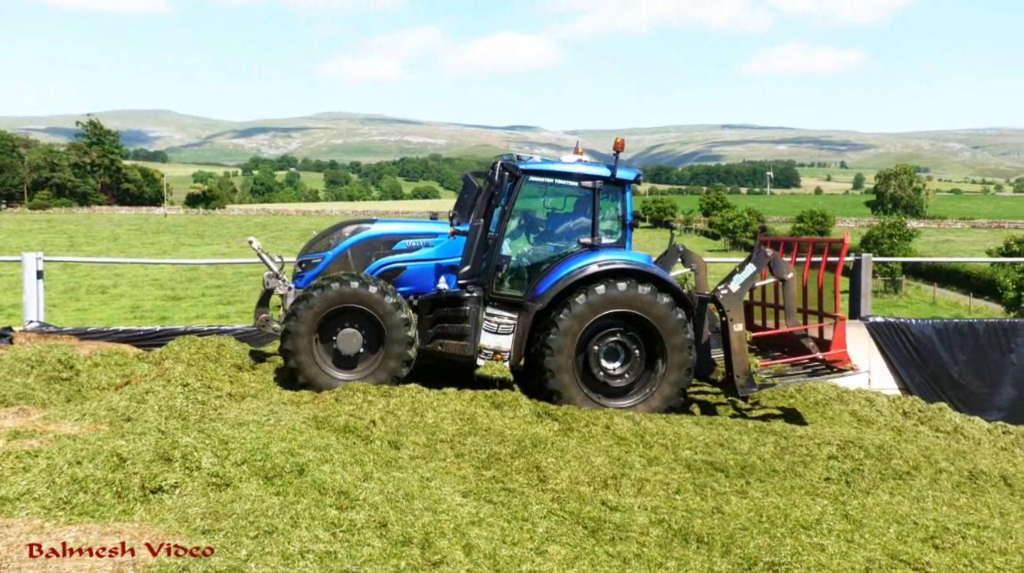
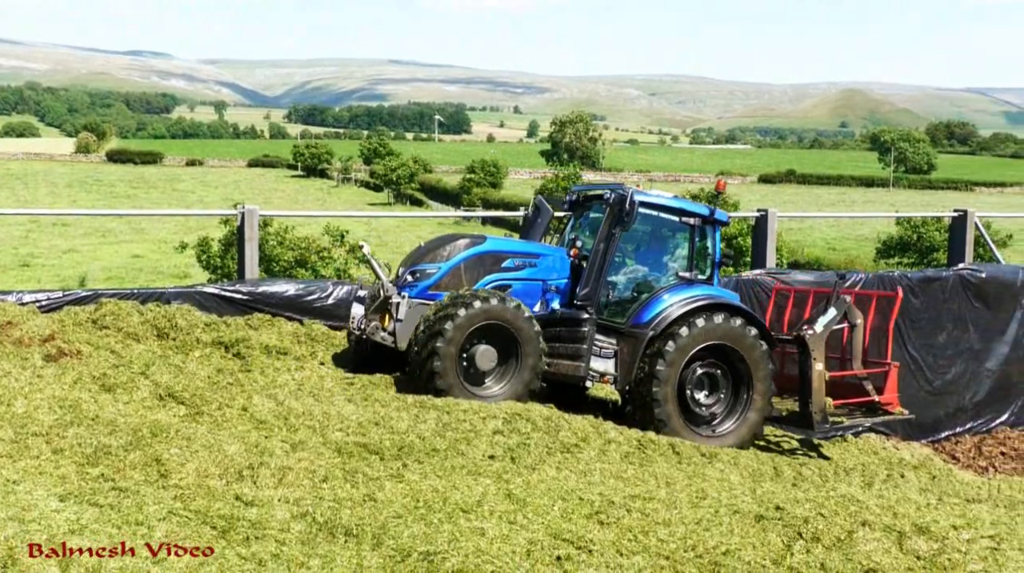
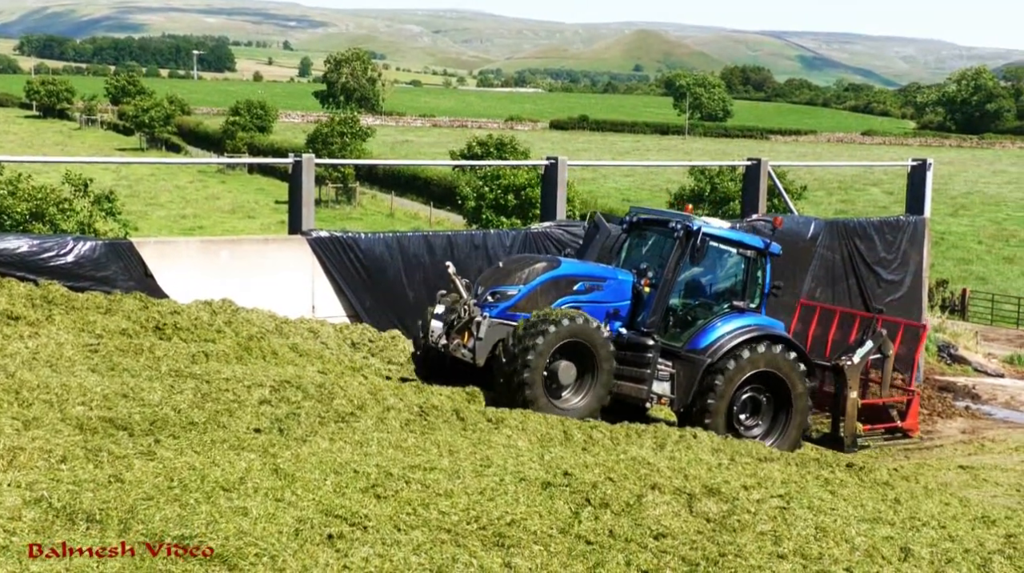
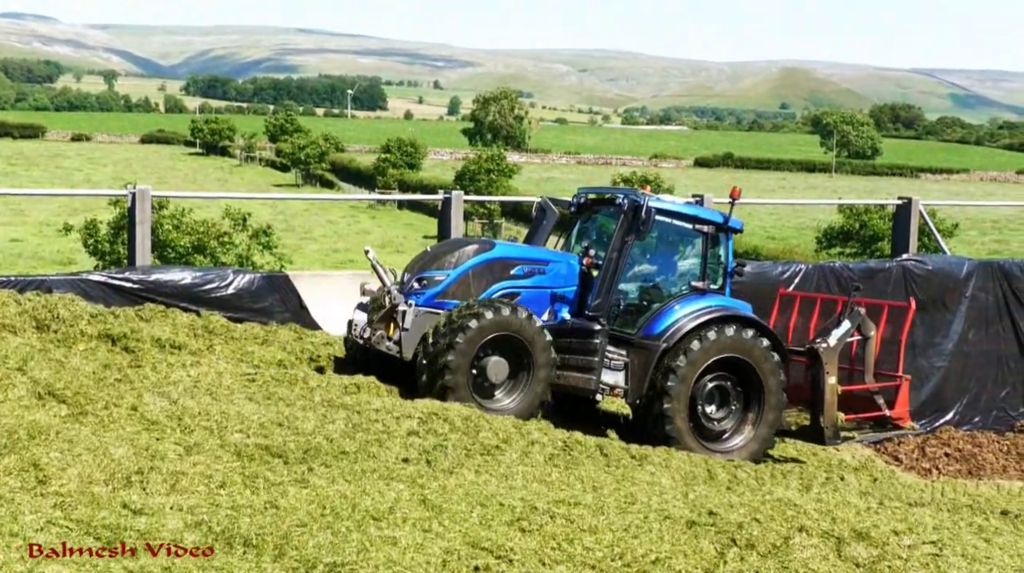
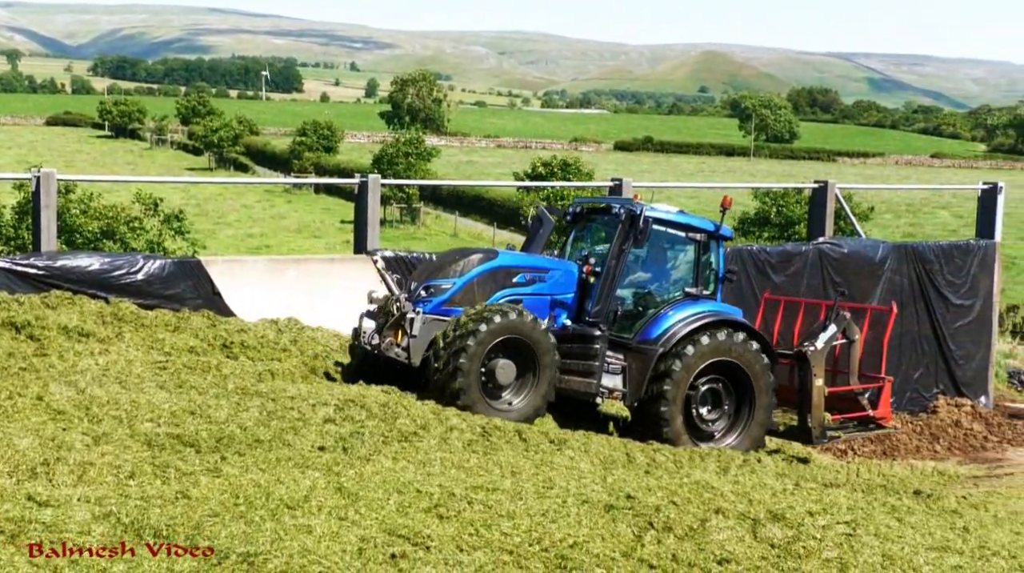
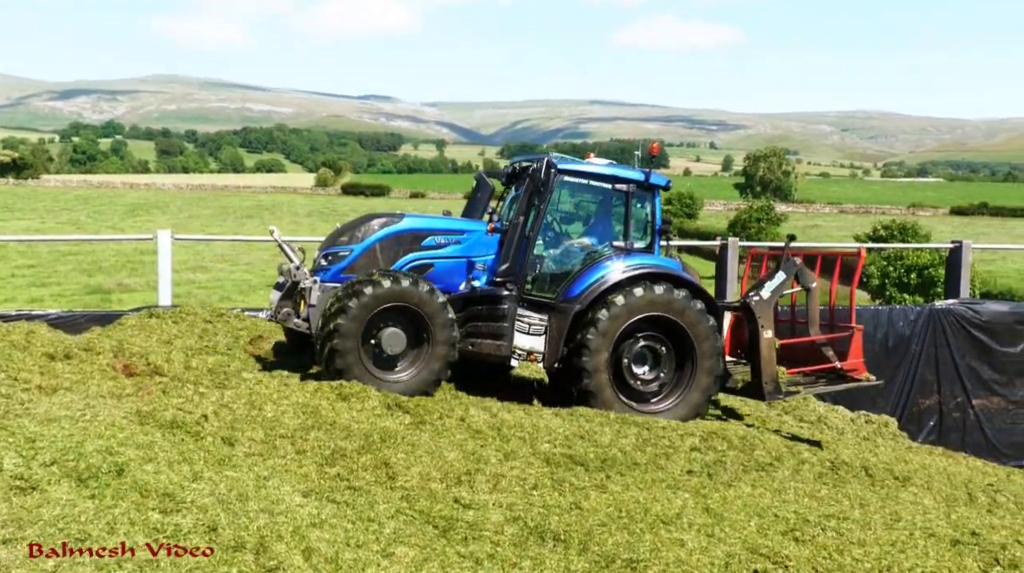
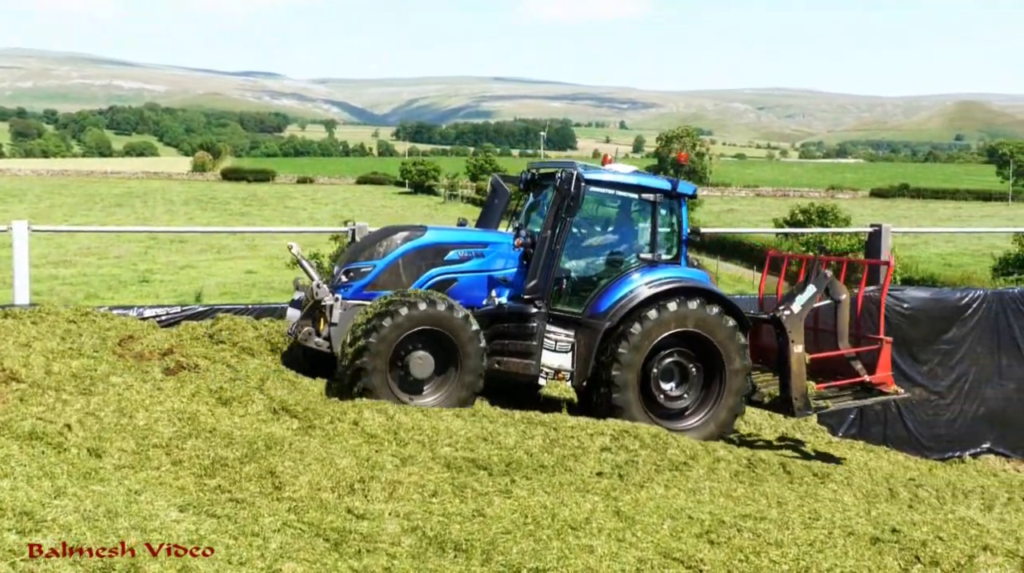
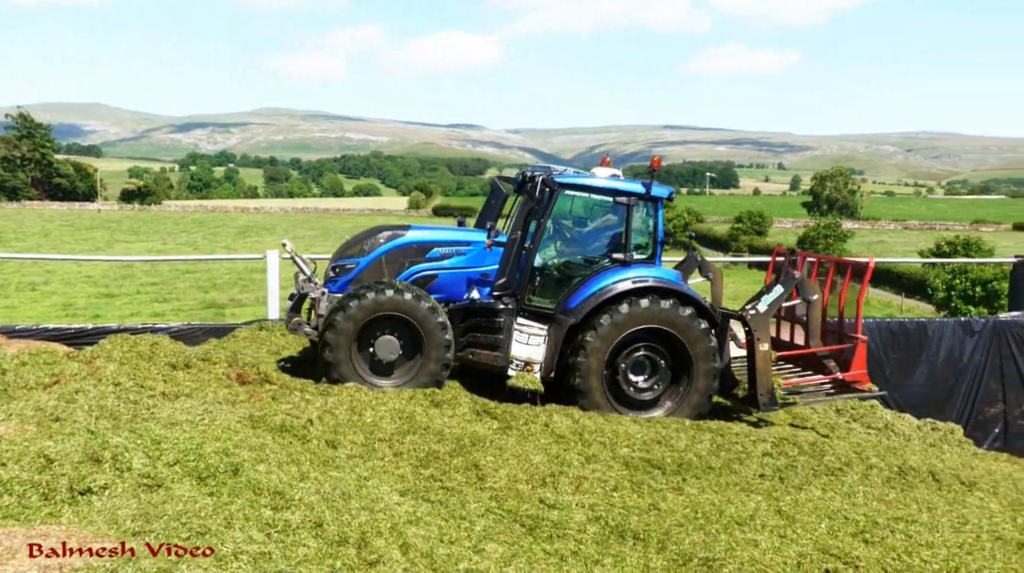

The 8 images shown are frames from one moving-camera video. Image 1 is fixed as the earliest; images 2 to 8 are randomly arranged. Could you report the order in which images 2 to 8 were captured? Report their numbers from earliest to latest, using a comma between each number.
8, 6, 7, 2, 4, 5, 3
